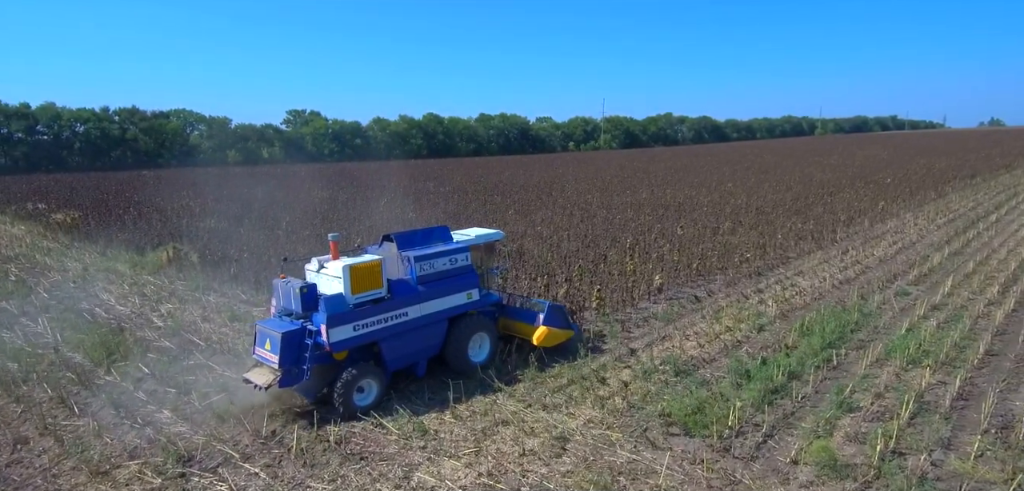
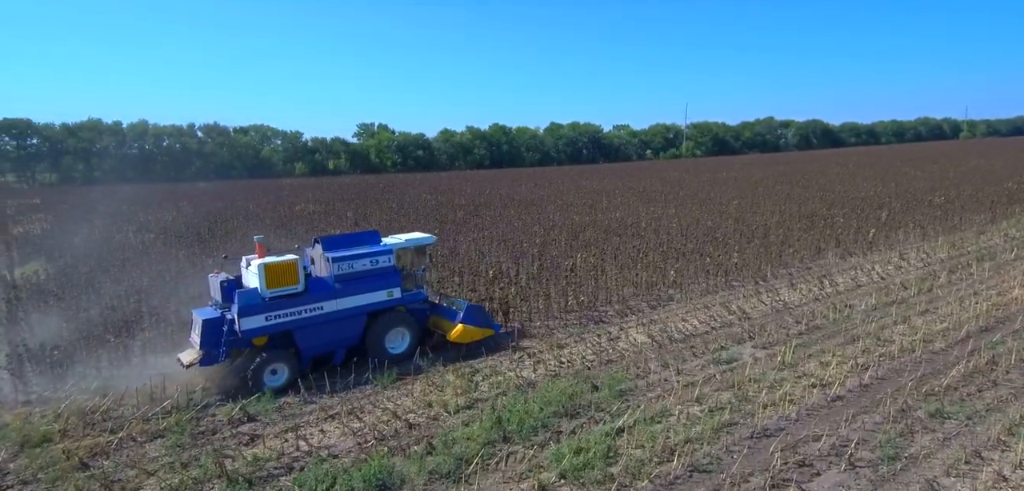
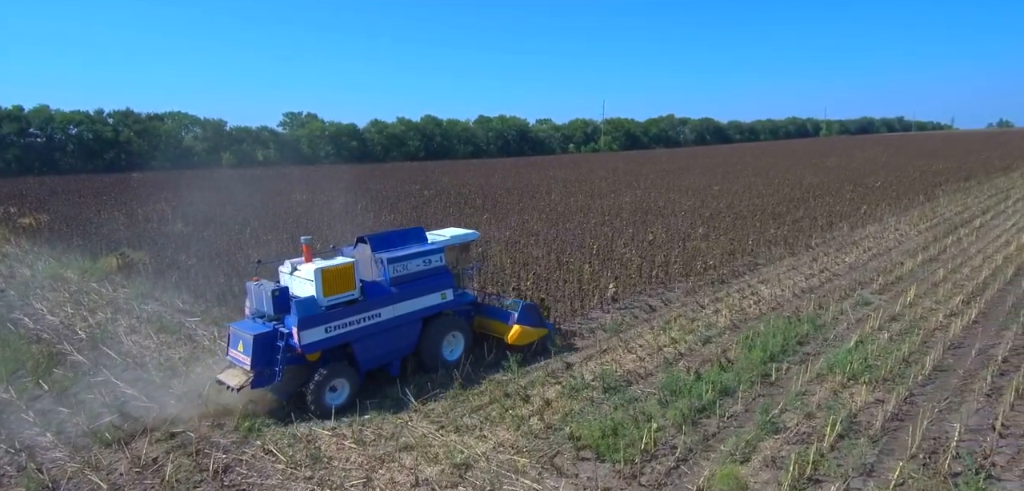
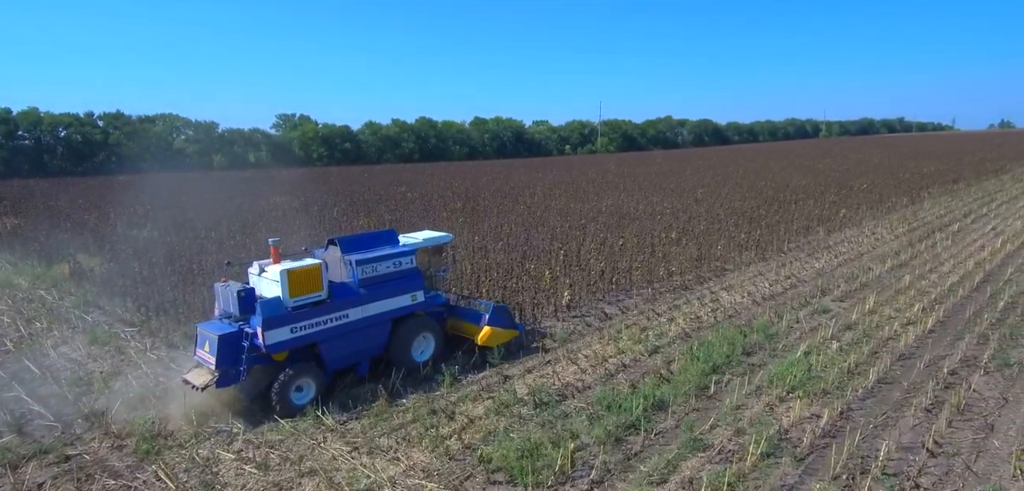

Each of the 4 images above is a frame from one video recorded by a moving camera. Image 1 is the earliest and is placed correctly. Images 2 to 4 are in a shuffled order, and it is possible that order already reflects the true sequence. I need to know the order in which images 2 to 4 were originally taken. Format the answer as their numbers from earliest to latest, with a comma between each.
3, 4, 2
